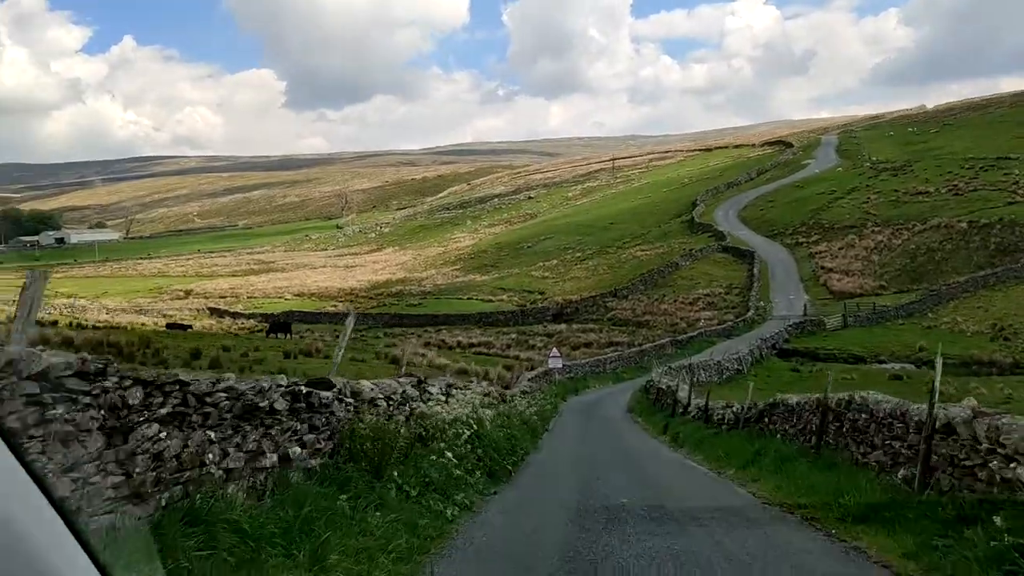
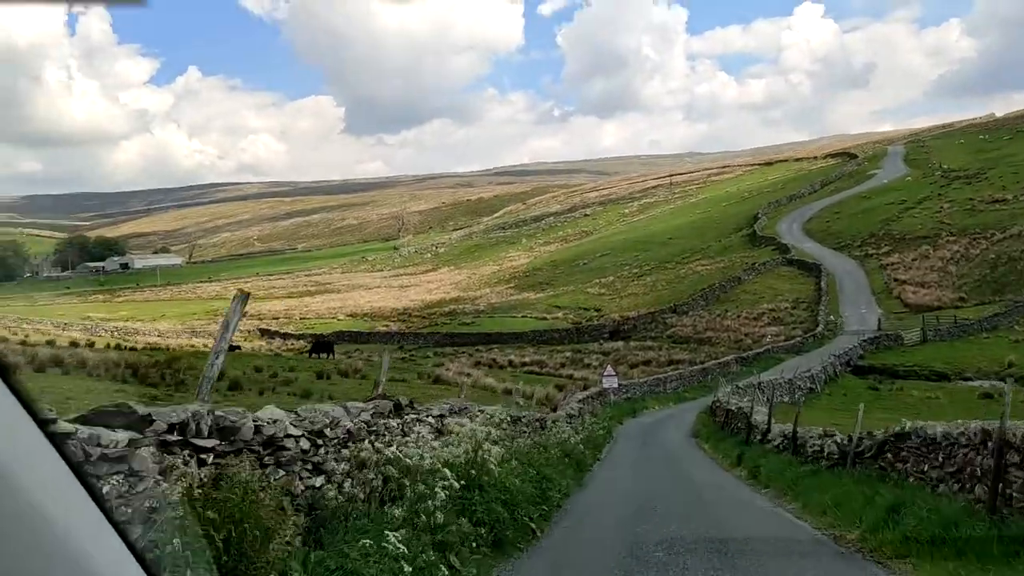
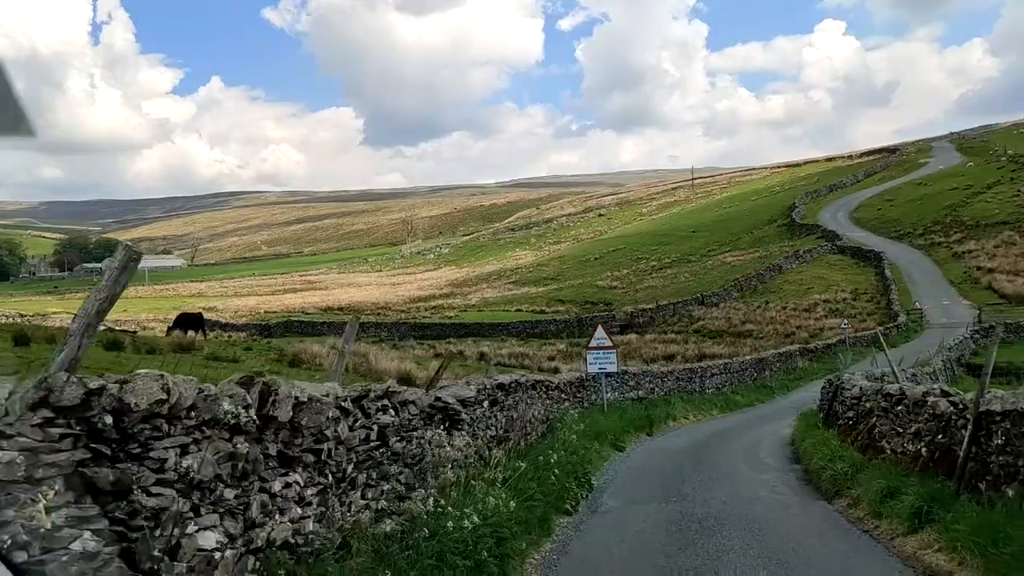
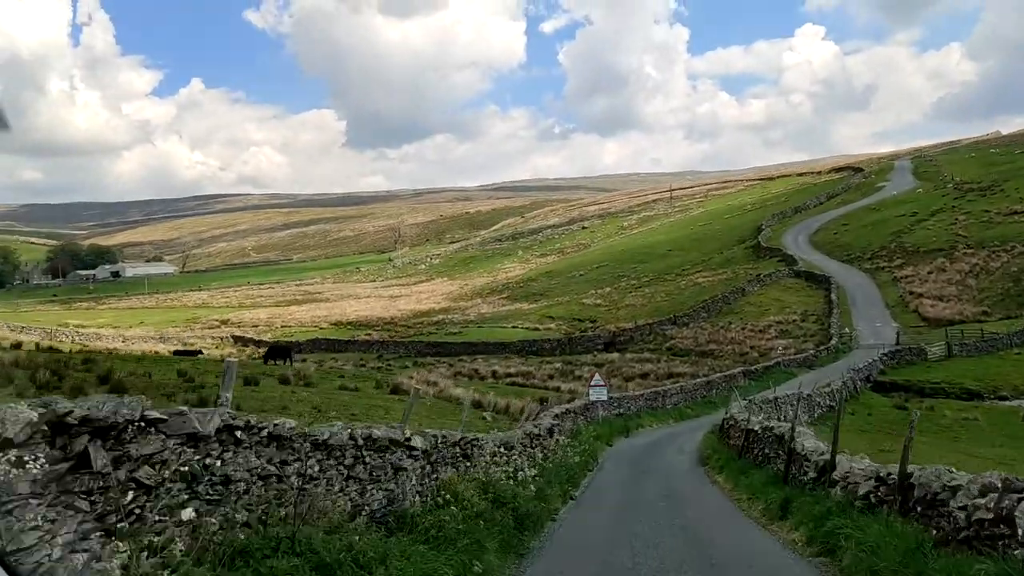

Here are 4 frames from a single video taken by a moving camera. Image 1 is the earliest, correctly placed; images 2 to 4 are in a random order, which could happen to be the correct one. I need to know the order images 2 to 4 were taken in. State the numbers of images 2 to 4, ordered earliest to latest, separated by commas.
2, 4, 3
